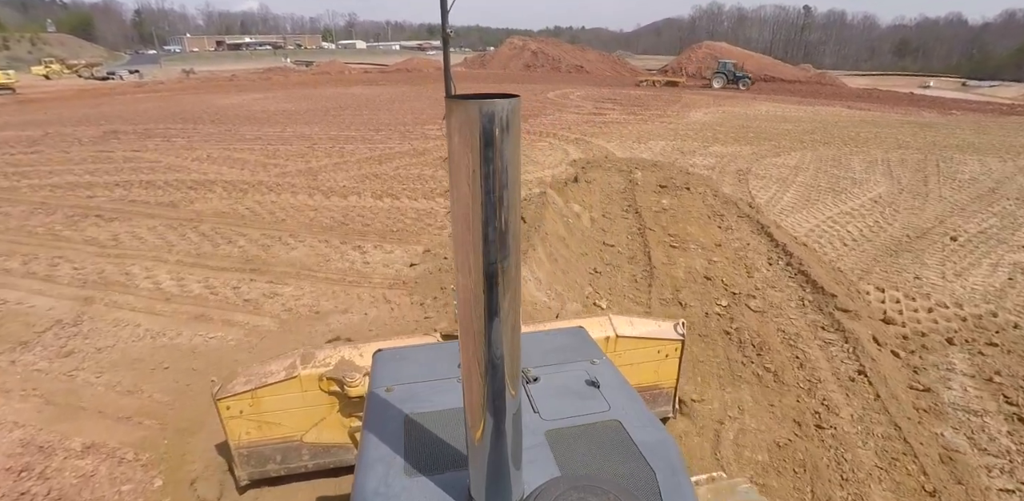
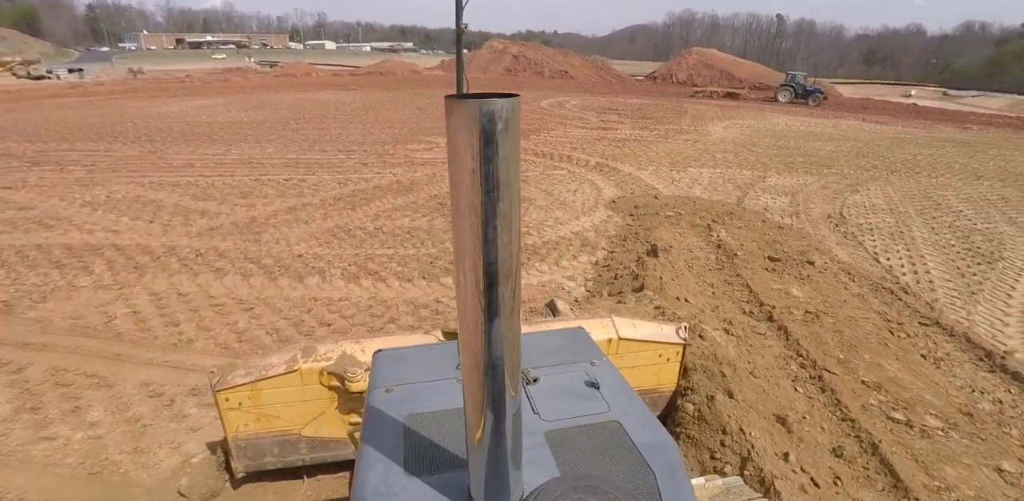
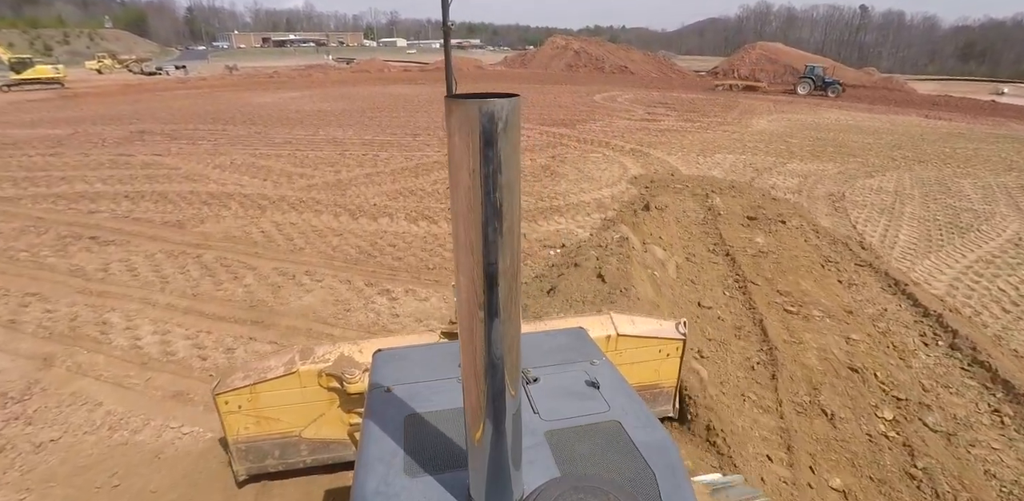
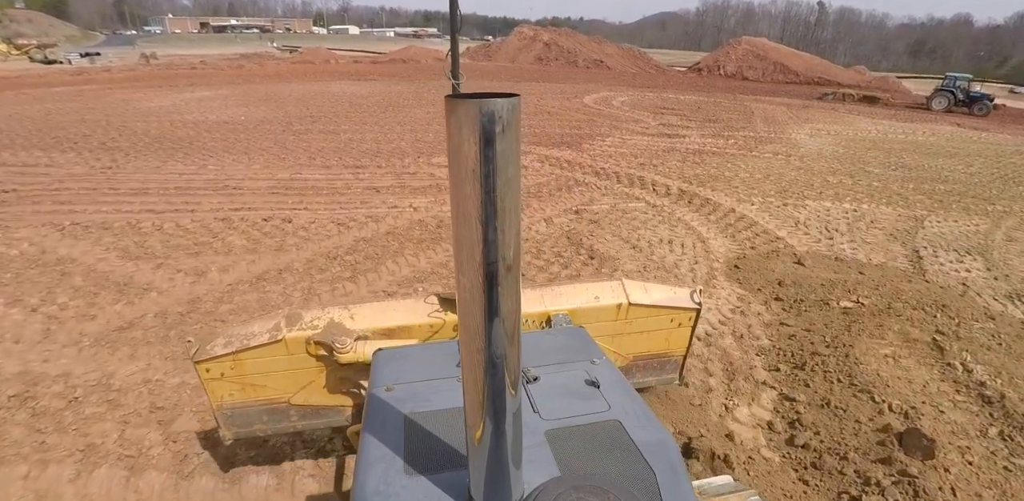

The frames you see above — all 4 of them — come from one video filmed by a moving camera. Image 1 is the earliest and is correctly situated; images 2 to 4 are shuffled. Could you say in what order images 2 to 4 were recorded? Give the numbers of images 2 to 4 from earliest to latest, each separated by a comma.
3, 2, 4
